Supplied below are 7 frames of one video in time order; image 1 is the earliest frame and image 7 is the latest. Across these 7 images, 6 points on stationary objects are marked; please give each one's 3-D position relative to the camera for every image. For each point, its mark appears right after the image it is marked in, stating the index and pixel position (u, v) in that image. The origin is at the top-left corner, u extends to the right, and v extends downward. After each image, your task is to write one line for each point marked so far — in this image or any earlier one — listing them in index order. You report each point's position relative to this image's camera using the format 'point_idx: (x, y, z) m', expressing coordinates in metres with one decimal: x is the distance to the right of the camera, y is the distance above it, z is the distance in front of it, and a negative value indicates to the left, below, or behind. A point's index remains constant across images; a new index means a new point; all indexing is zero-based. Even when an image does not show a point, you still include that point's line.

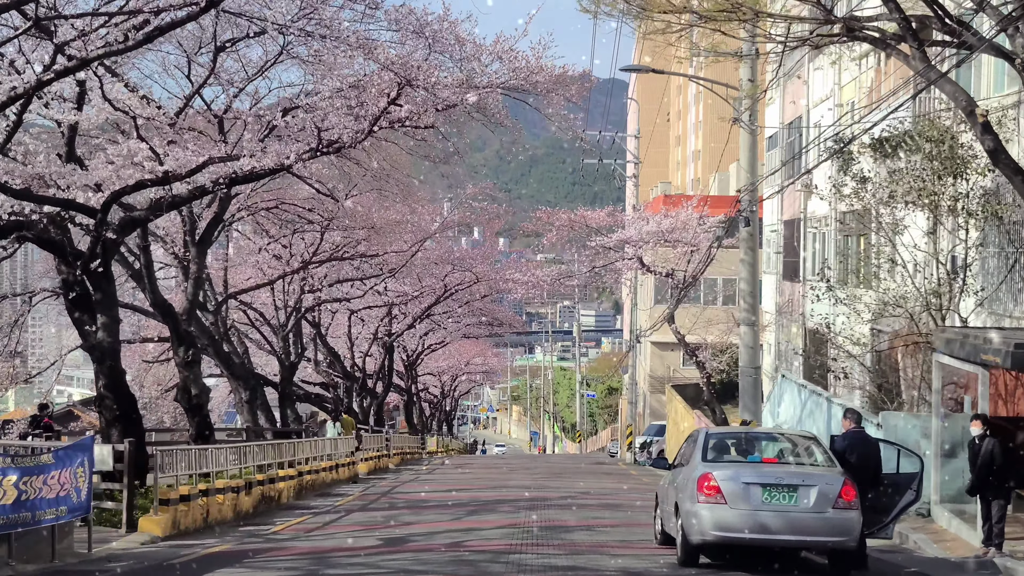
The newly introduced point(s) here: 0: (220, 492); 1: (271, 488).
0: (-3.9, -2.7, +16.3) m
1: (-3.8, -3.1, +19.2) m
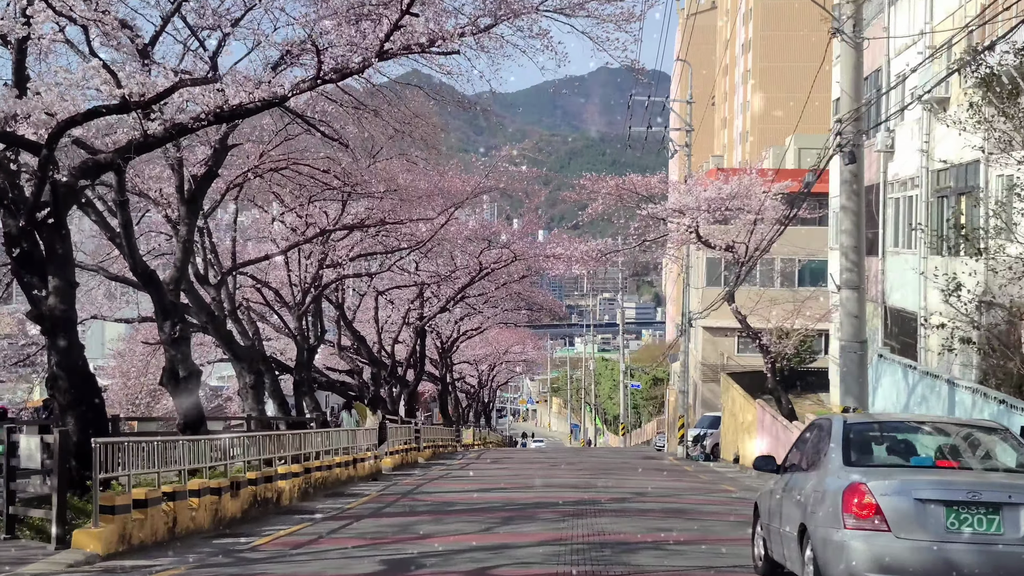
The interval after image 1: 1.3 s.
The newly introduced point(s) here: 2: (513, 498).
0: (-3.4, -2.2, +13.1) m
1: (-3.2, -2.6, +16.0) m
2: (0.0, -3.1, +17.9) m
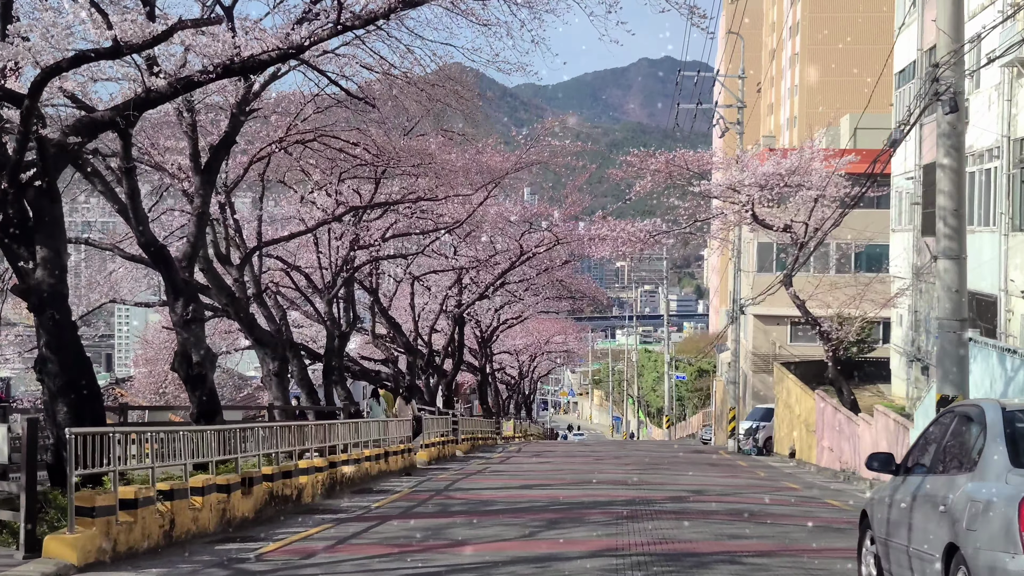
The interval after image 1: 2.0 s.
0: (-3.0, -1.9, +11.6) m
1: (-2.7, -2.3, +14.5) m
2: (+0.6, -2.8, +16.3) m
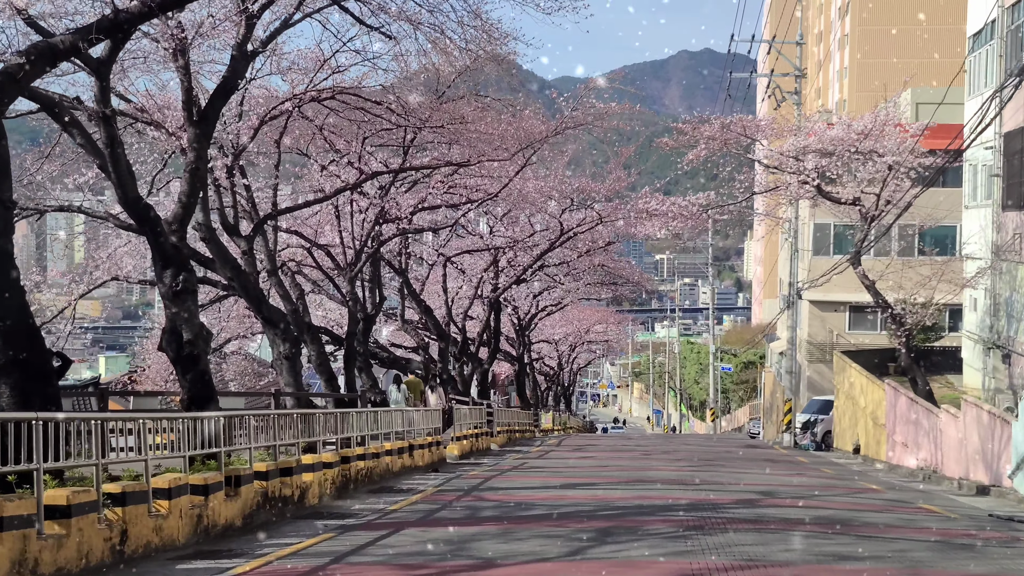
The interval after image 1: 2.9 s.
0: (-2.6, -1.6, +9.3) m
1: (-2.3, -2.0, +12.2) m
2: (+1.1, -2.4, +13.9) m
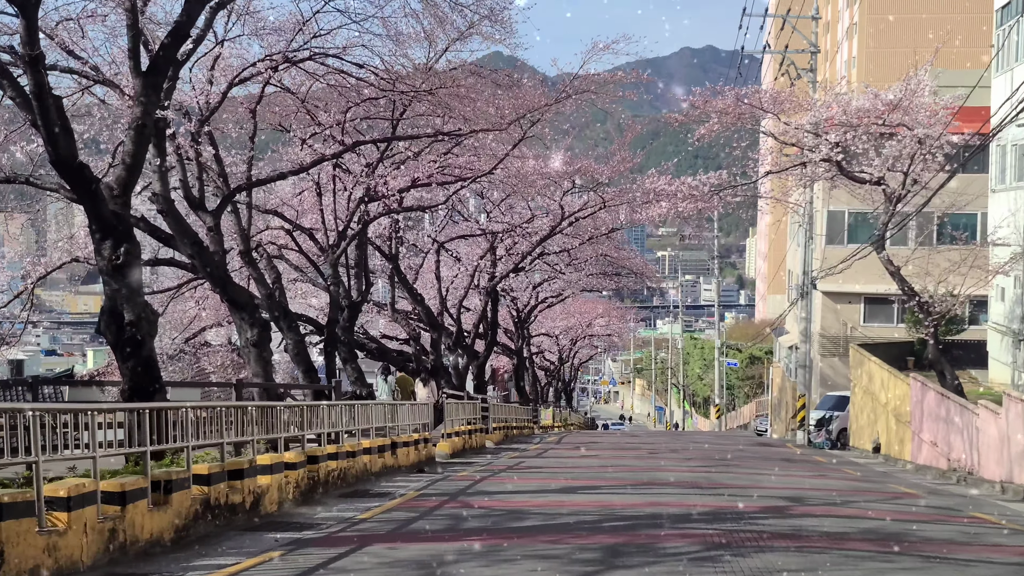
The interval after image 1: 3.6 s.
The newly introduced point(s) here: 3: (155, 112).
0: (-2.7, -1.3, +7.4) m
1: (-2.4, -1.7, +10.3) m
2: (+1.0, -2.1, +12.0) m
3: (-3.8, +1.9, +13.0) m
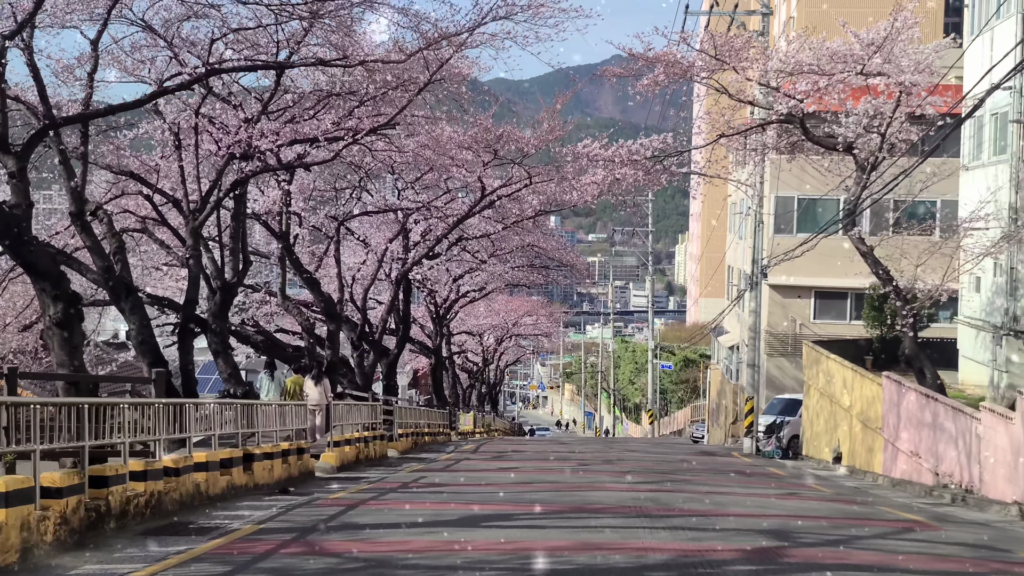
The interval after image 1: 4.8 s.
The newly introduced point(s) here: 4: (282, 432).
0: (-3.3, -0.9, +3.5) m
1: (-3.1, -1.3, +6.4) m
2: (+0.1, -1.8, +8.2) m
3: (-4.7, +2.3, +8.9) m
4: (-3.0, -1.9, +16.1) m
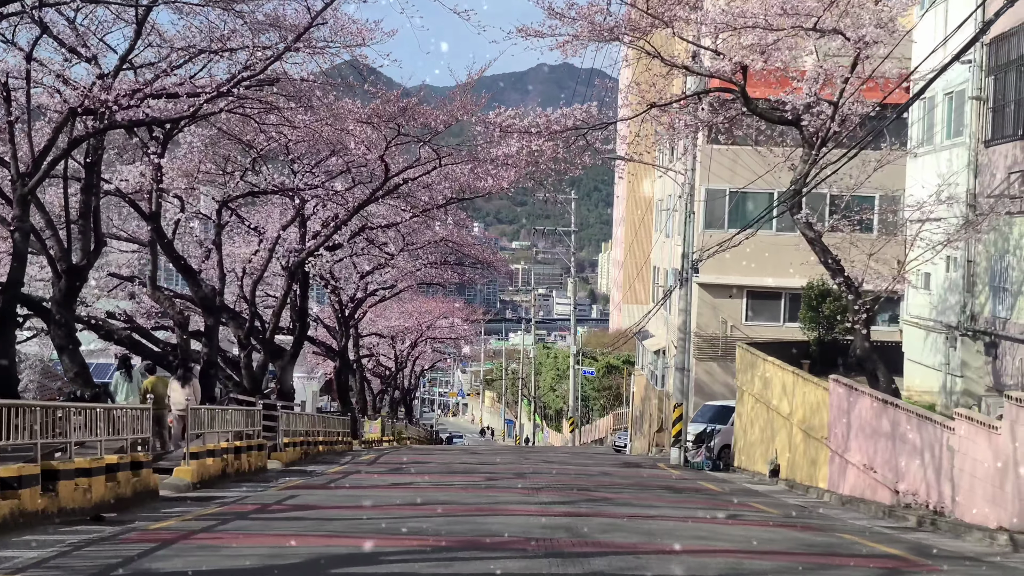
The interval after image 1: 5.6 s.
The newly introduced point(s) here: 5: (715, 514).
0: (-3.7, -0.6, +0.6) m
1: (-3.7, -1.0, +3.5) m
2: (-0.6, -1.5, +5.5) m
3: (-5.4, +2.6, +6.0) m
4: (-4.2, -1.7, +13.2) m
5: (+2.3, -2.5, +13.6) m
